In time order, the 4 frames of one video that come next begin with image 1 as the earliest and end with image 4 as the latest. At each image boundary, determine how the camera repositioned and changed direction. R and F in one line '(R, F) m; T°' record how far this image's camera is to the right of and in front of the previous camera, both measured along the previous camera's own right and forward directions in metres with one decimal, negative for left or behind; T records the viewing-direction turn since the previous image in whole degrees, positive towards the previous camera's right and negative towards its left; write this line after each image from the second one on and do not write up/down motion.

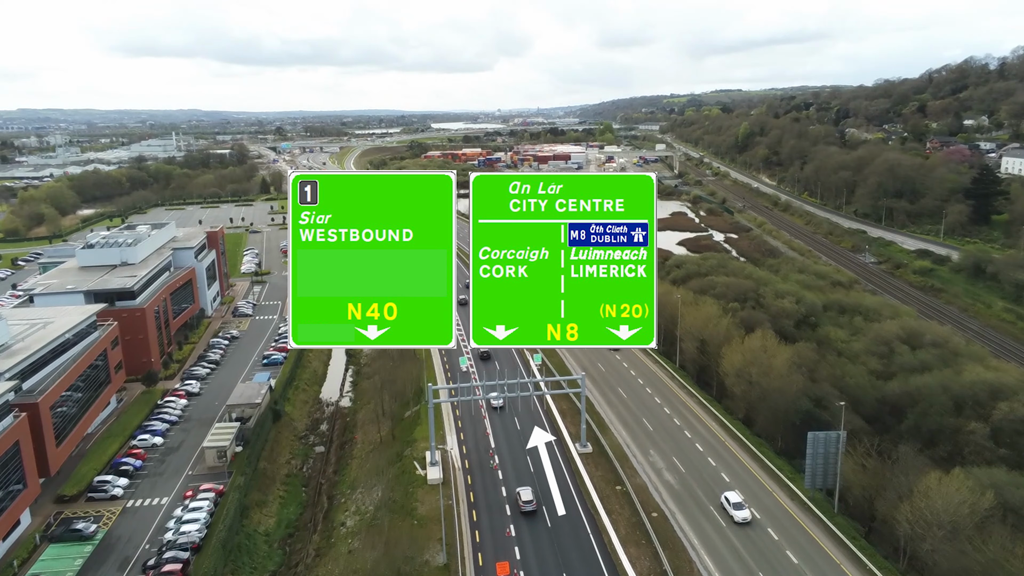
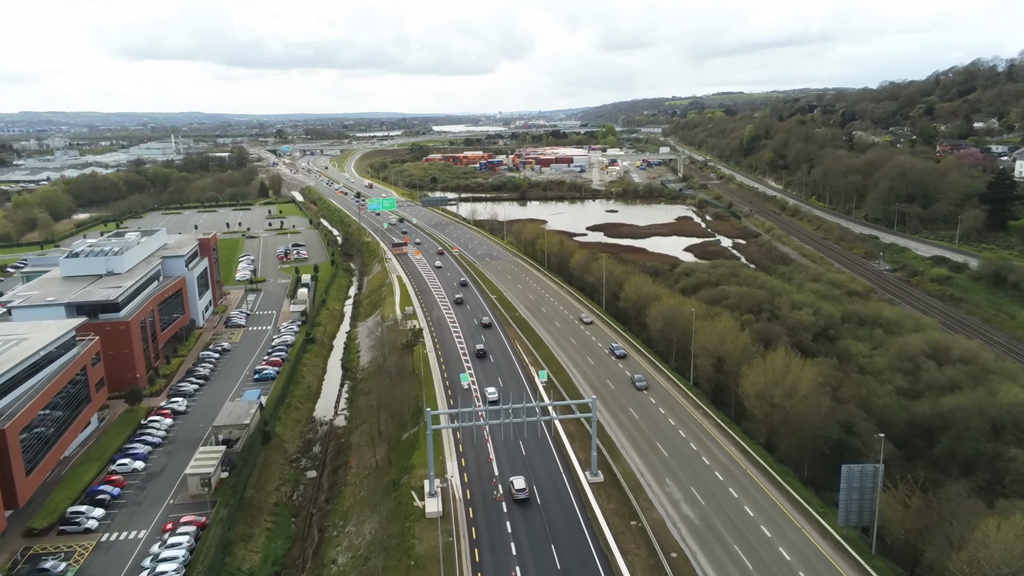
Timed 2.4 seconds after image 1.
(-0.1, +2.0) m; 0°
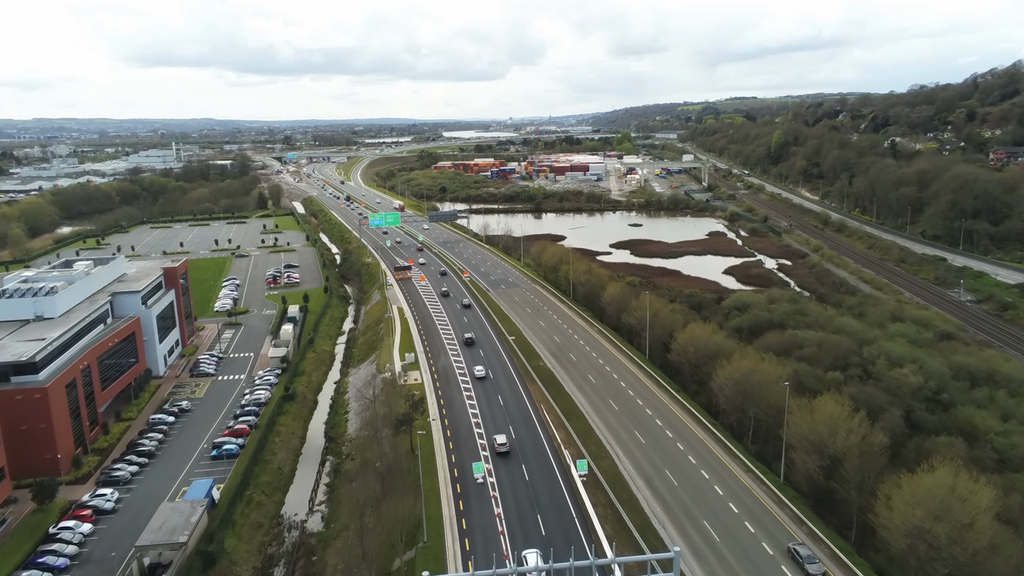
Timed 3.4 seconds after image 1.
(-0.7, +8.7) m; -1°
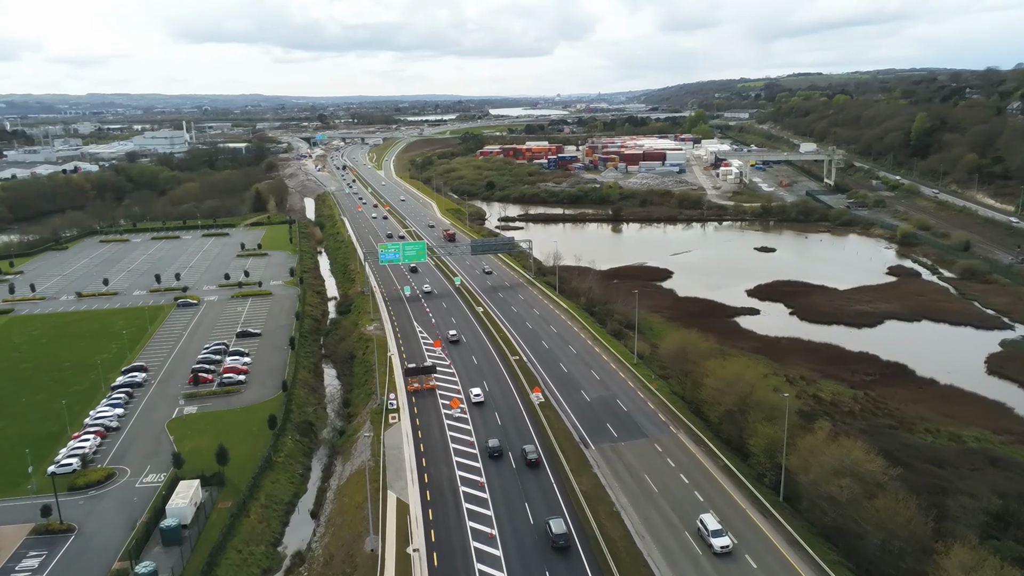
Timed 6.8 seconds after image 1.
(-3.1, +29.3) m; -3°
